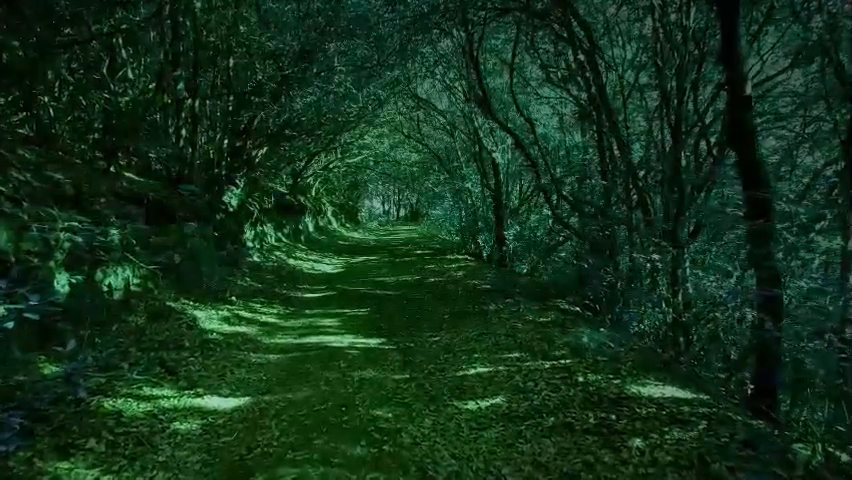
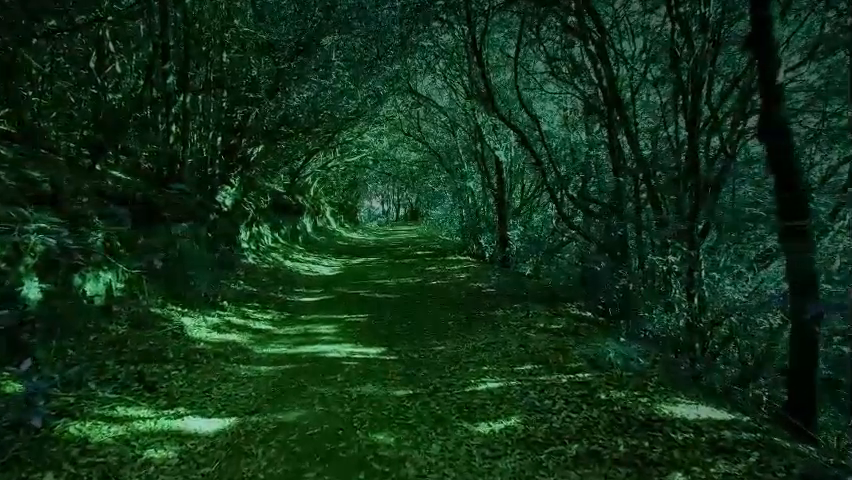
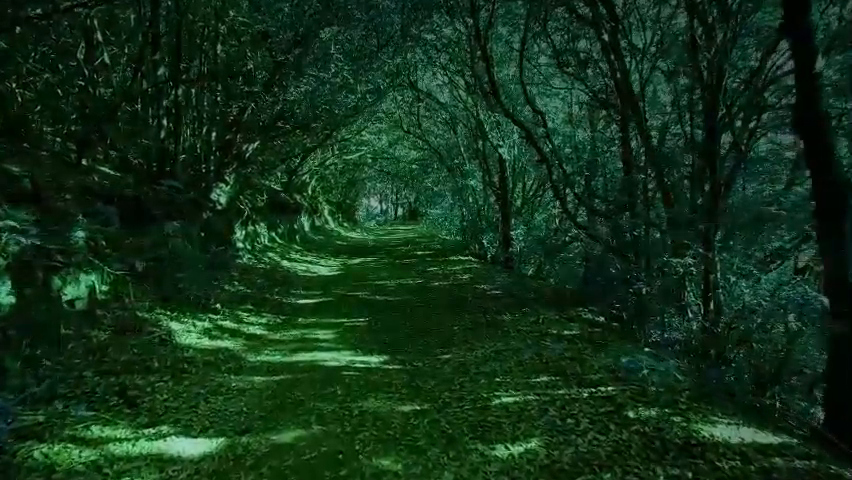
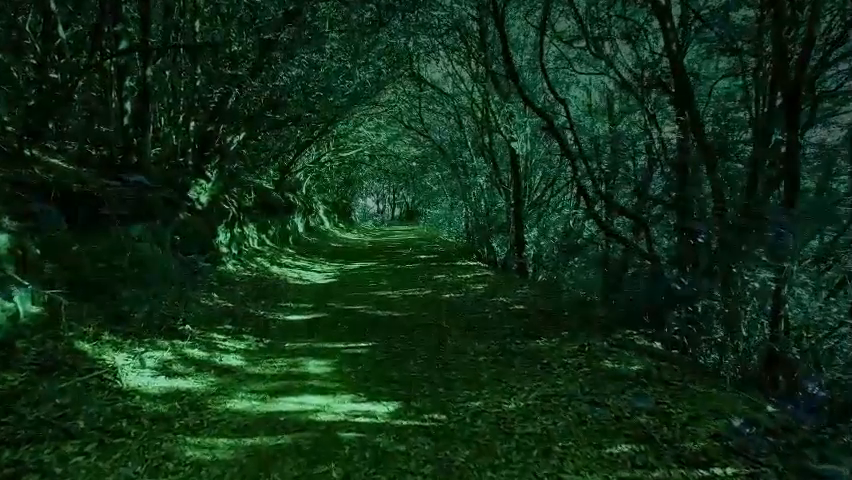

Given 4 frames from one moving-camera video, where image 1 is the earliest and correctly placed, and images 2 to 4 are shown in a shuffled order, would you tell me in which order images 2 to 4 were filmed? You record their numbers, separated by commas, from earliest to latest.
2, 3, 4
